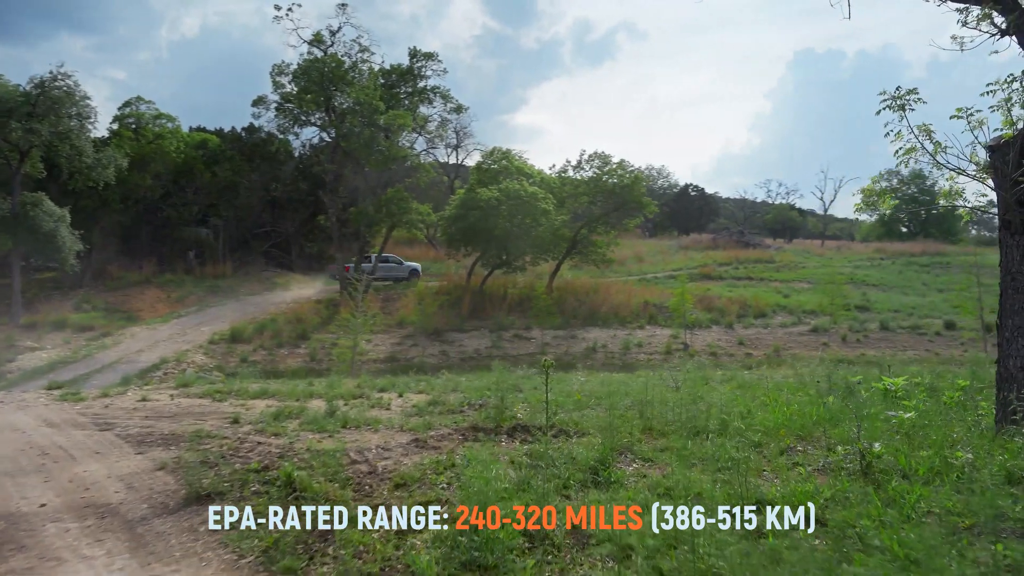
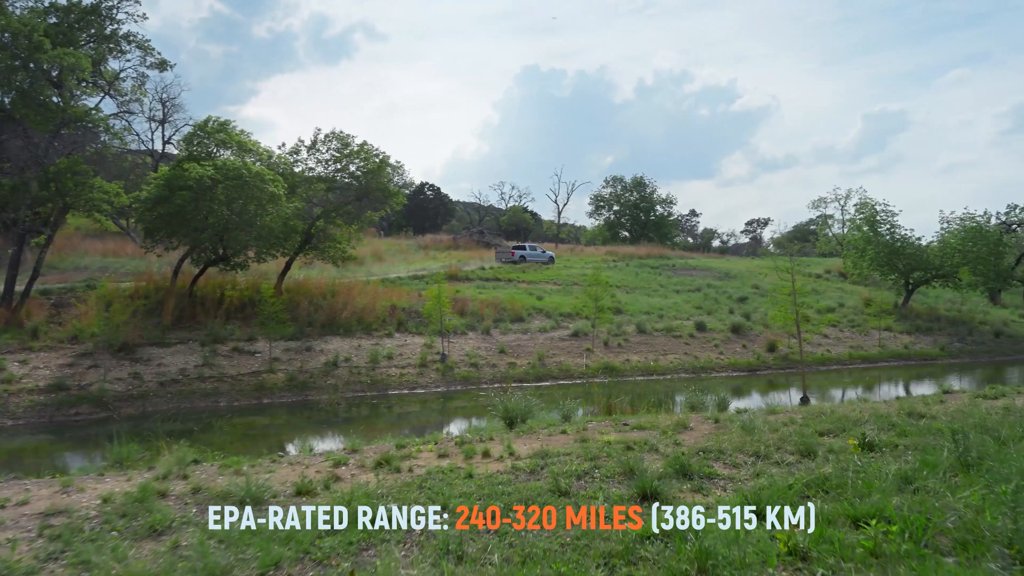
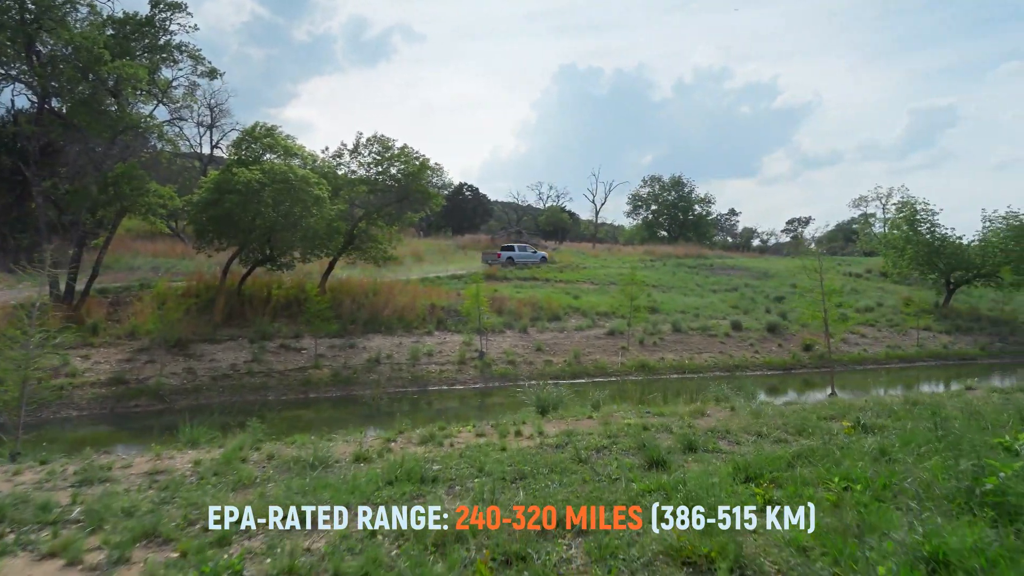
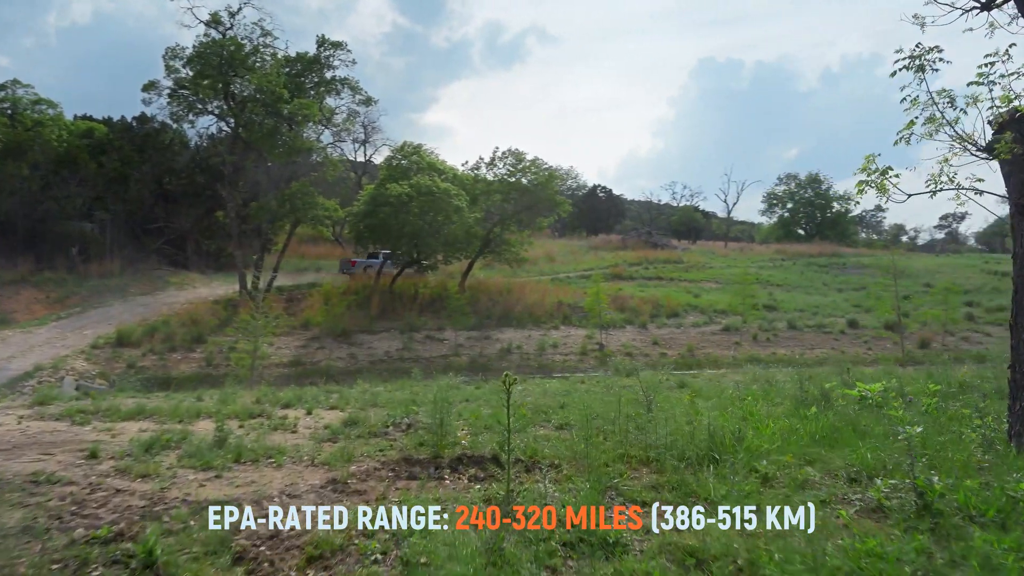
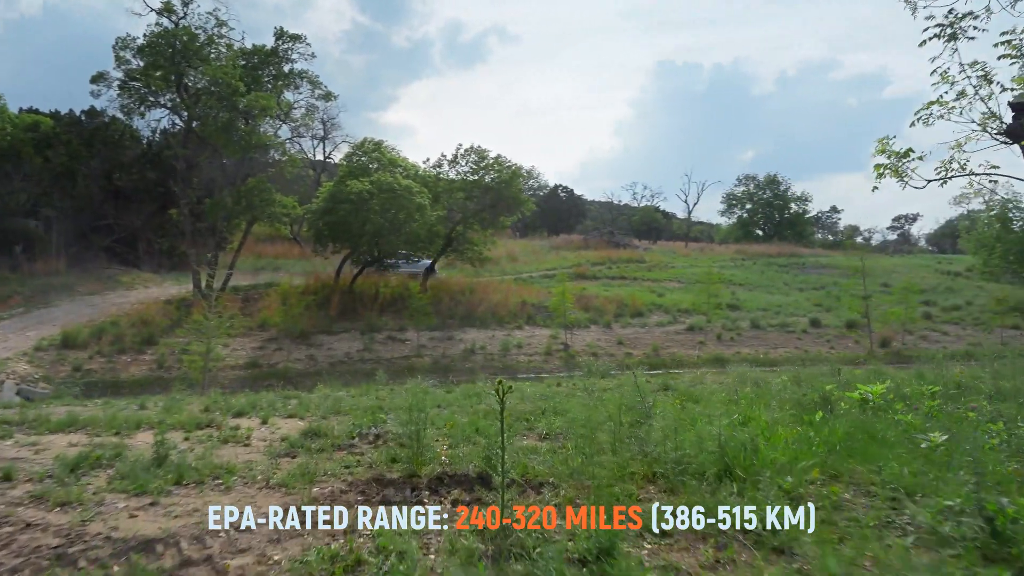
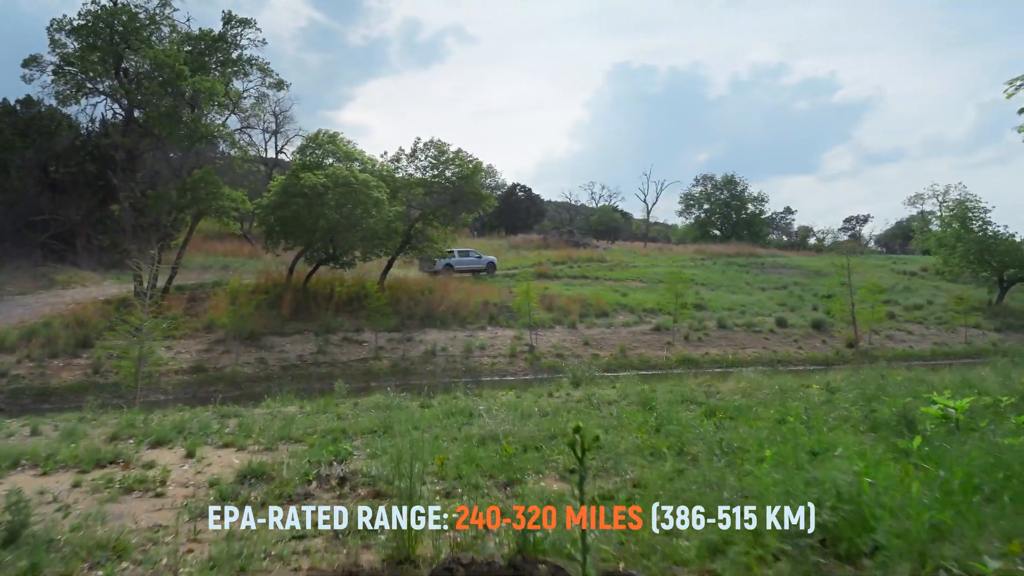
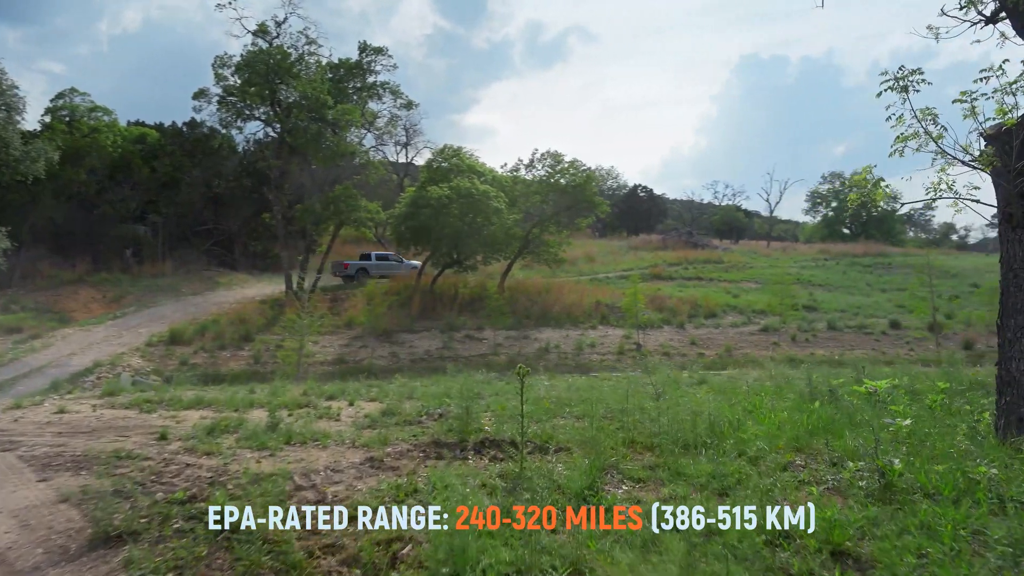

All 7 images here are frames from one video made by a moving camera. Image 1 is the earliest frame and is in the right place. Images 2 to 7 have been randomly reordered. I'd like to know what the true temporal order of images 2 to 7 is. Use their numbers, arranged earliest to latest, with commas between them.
7, 4, 5, 6, 3, 2
